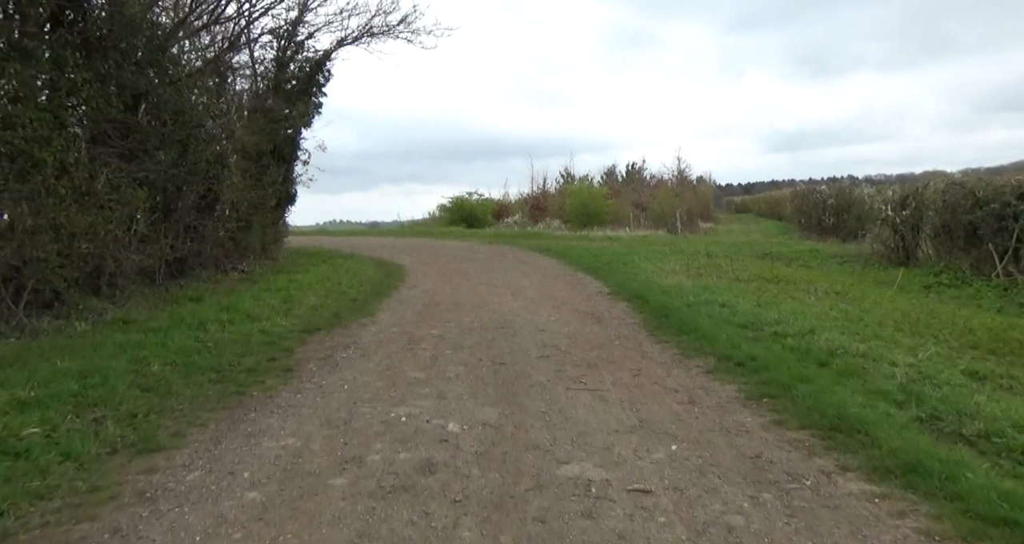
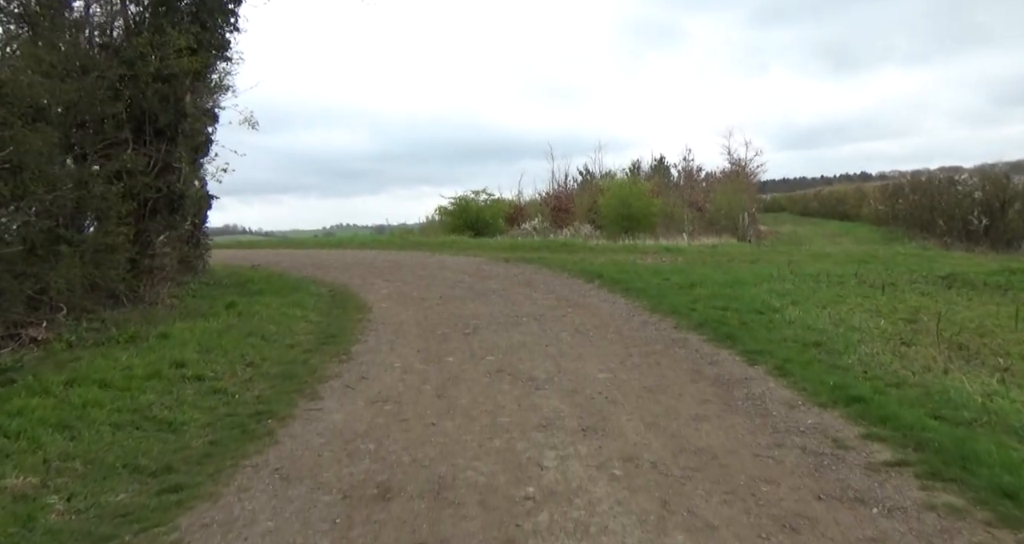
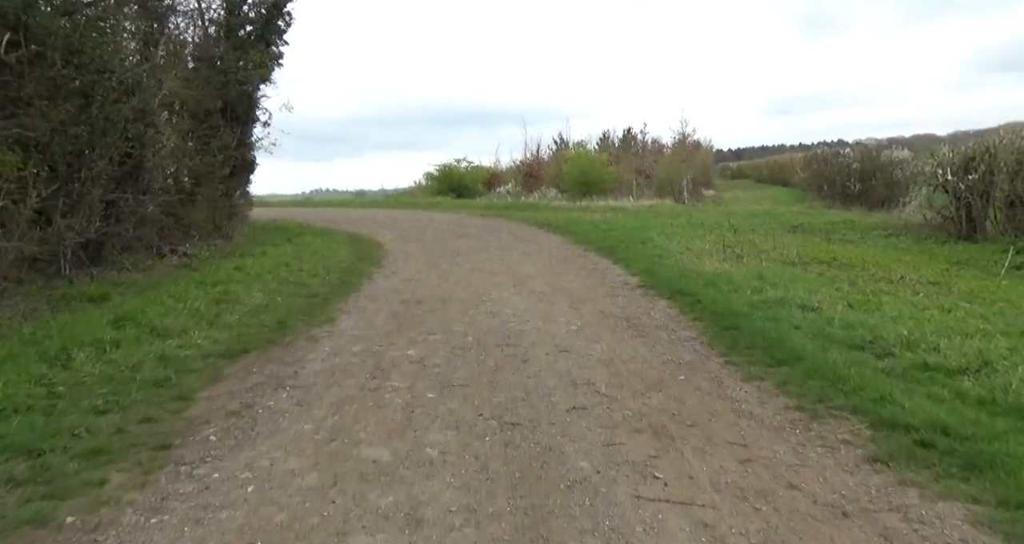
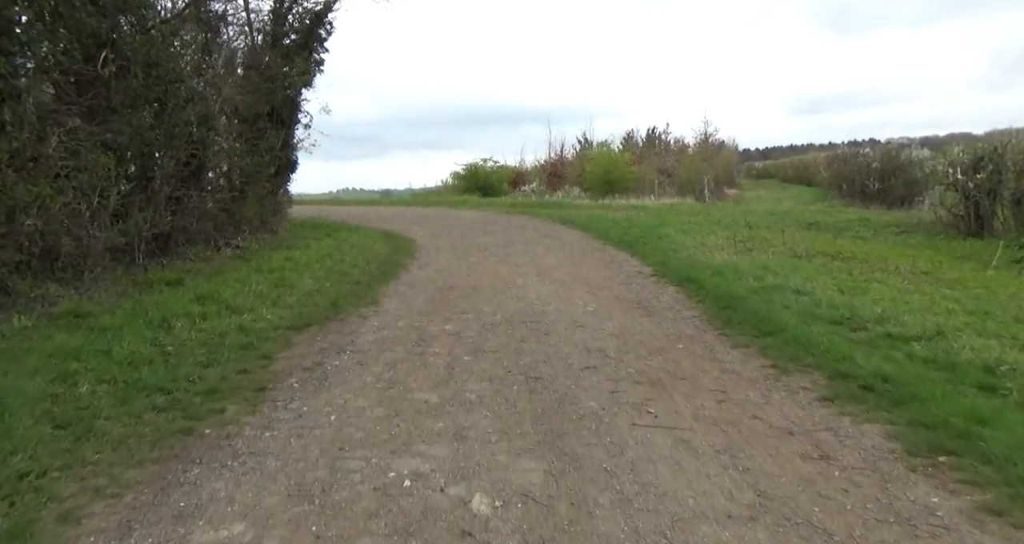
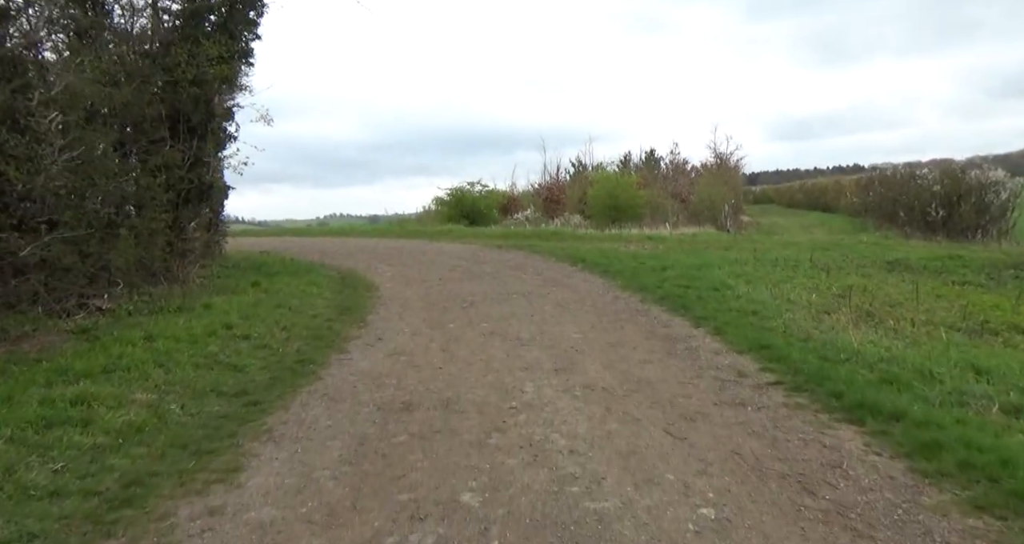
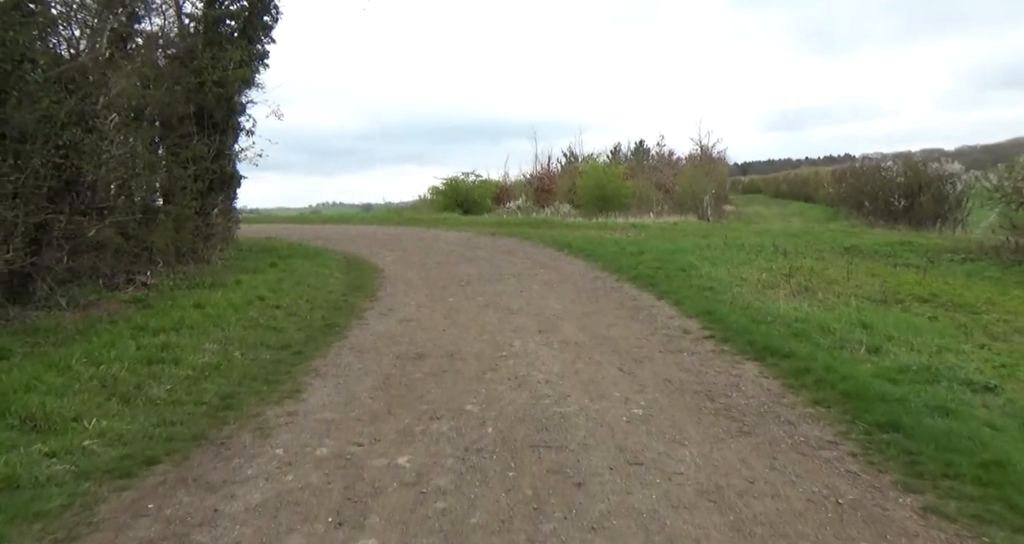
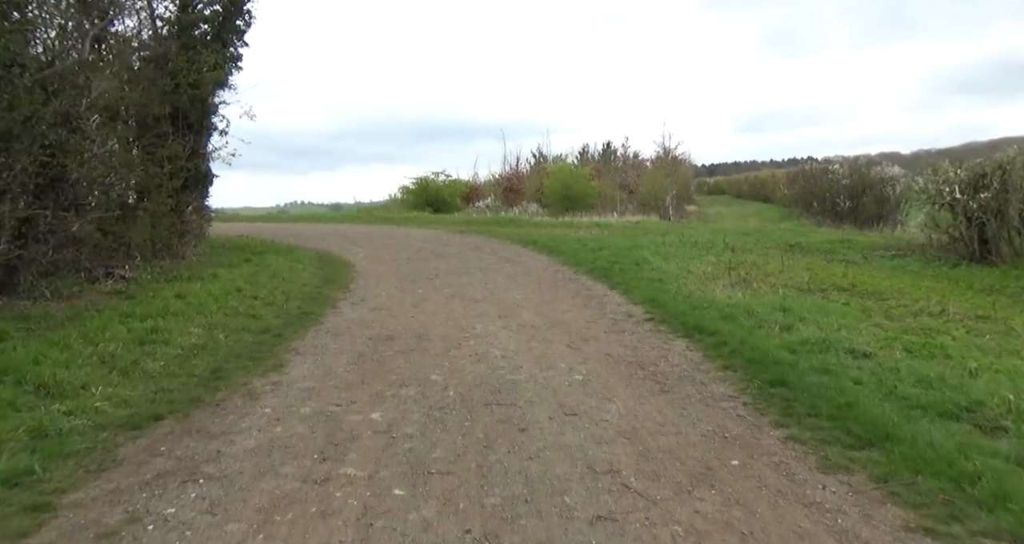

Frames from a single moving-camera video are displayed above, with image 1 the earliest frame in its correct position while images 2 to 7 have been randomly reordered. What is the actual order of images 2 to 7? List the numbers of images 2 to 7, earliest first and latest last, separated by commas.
4, 3, 7, 6, 5, 2
